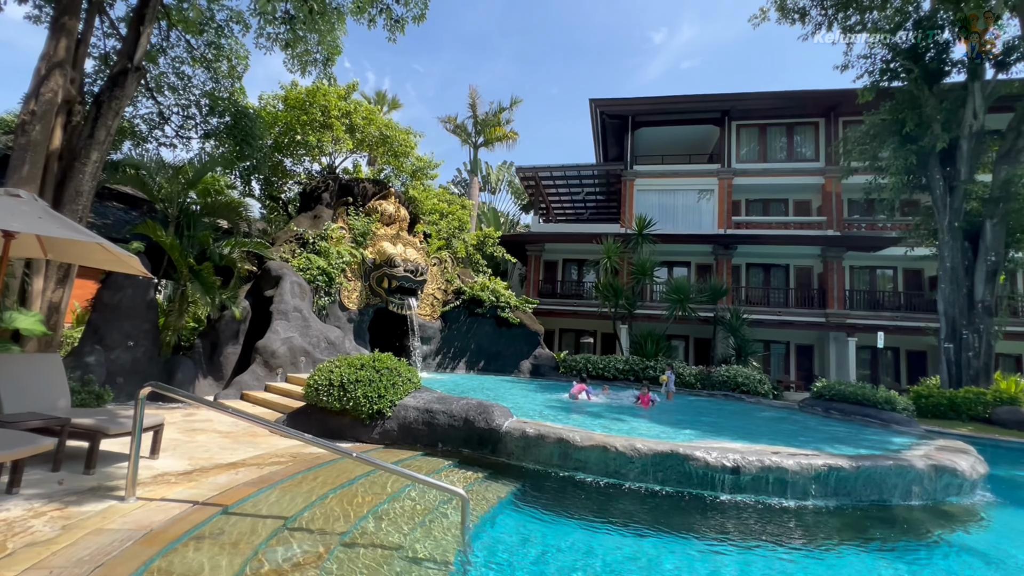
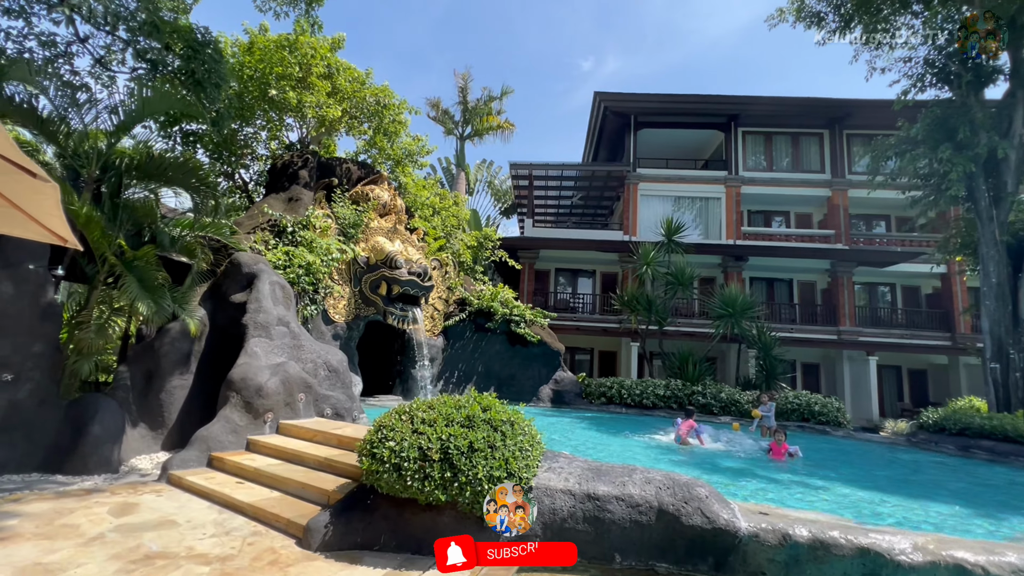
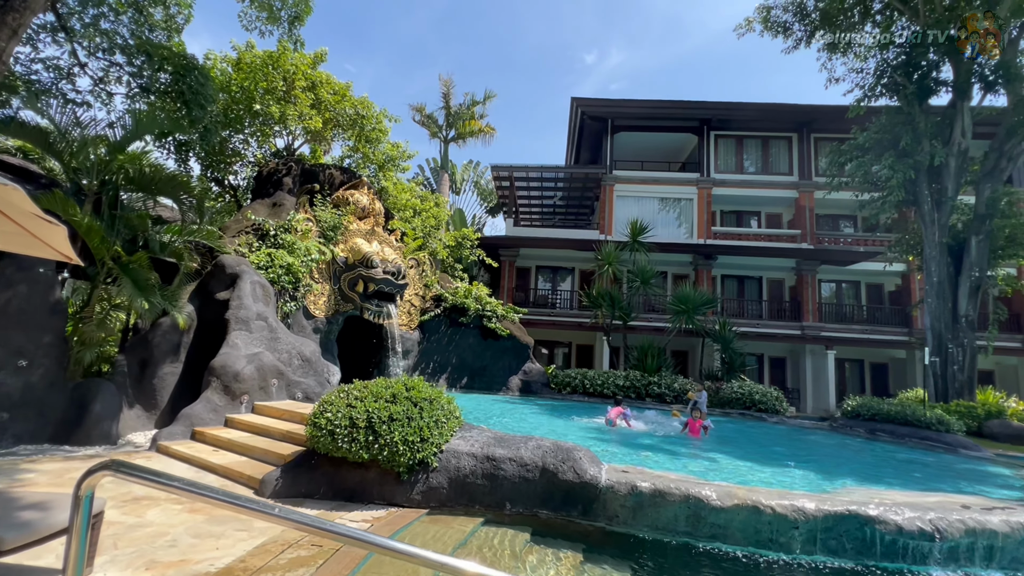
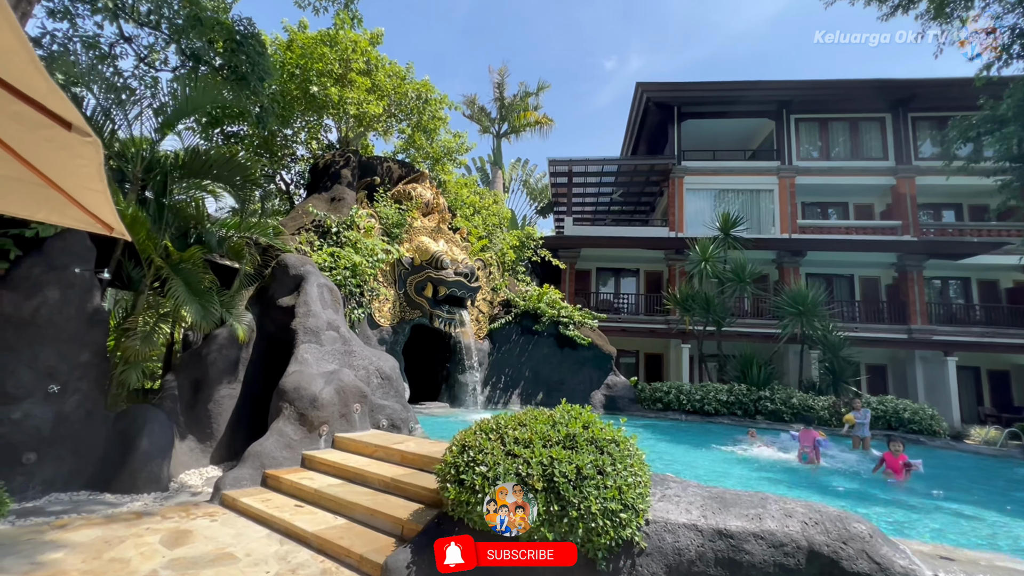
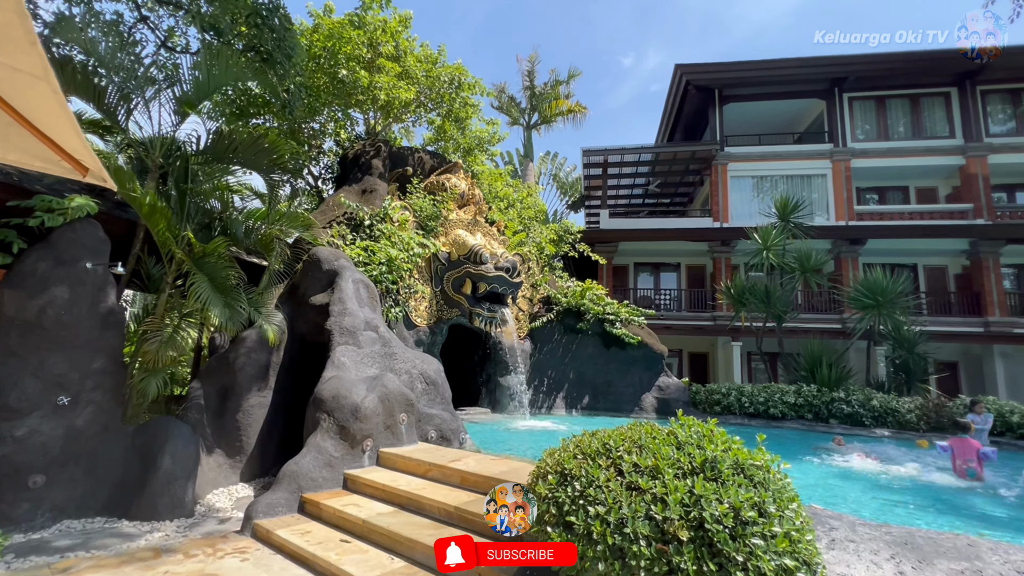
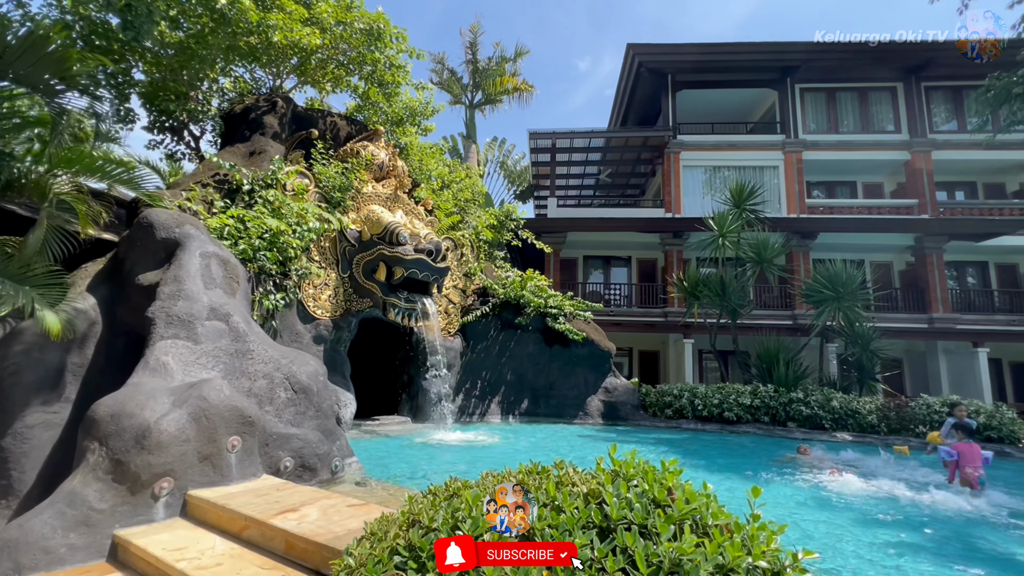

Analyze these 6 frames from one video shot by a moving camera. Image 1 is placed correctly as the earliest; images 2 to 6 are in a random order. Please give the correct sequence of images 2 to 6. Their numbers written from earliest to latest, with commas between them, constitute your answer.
3, 2, 4, 5, 6
